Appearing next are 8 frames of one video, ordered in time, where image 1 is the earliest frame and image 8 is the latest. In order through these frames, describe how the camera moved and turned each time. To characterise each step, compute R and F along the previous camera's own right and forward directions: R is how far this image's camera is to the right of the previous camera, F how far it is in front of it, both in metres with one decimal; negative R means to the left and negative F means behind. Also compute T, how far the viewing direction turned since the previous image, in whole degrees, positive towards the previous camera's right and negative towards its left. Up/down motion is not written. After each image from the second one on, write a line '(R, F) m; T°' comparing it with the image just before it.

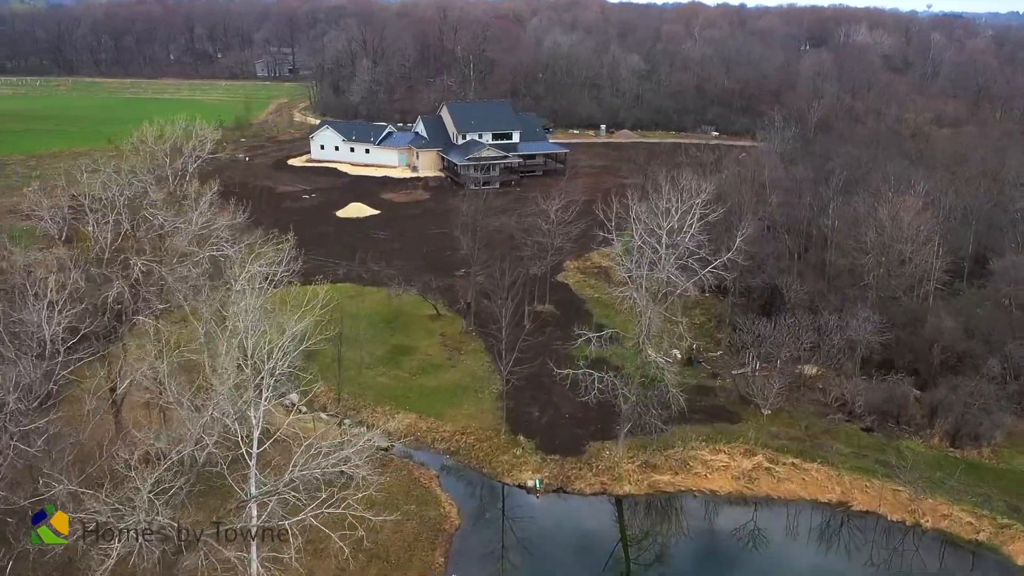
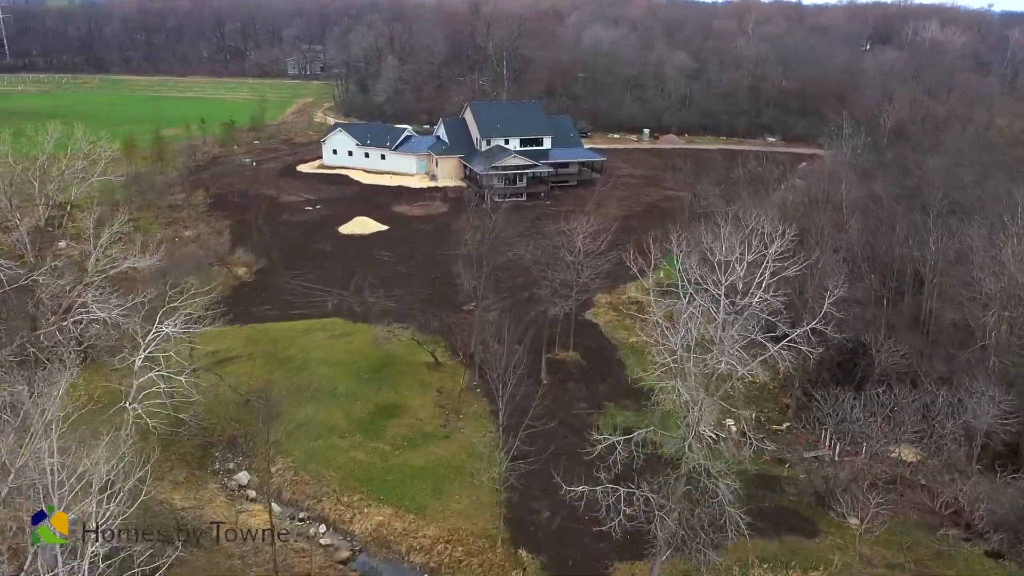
(+0.8, +6.0) m; -3°
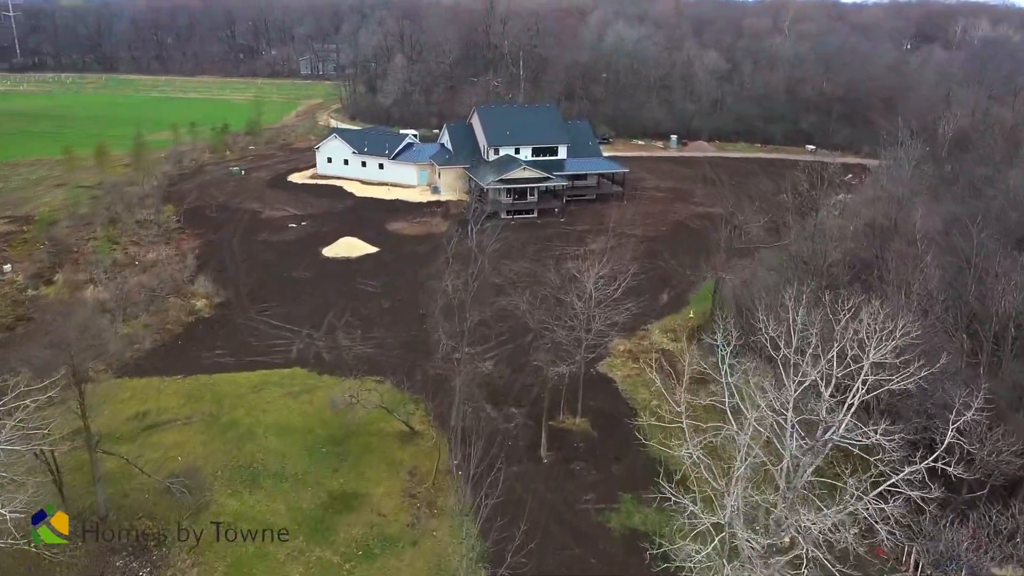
(+0.8, +5.2) m; -2°
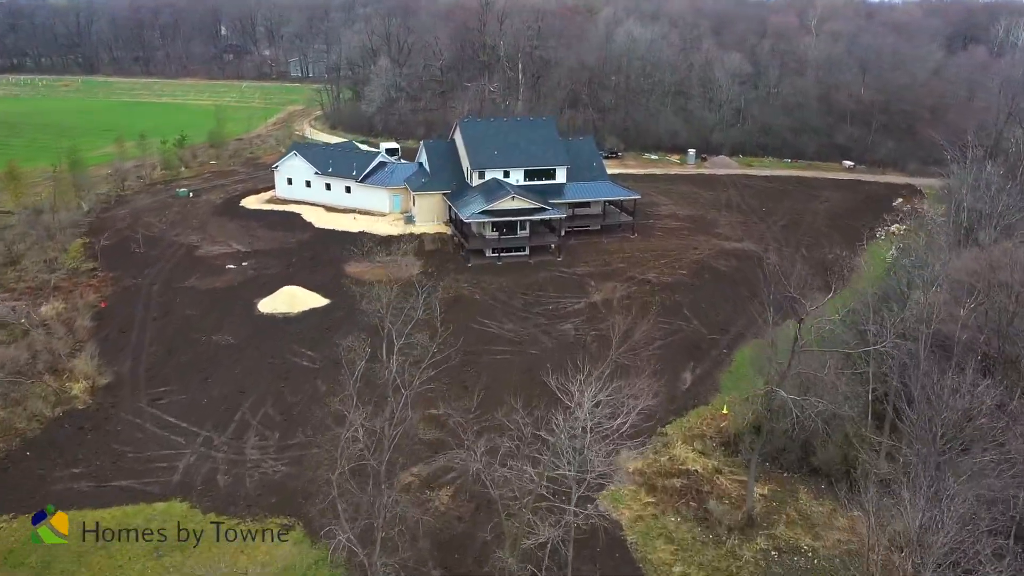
(+1.0, +7.3) m; -1°
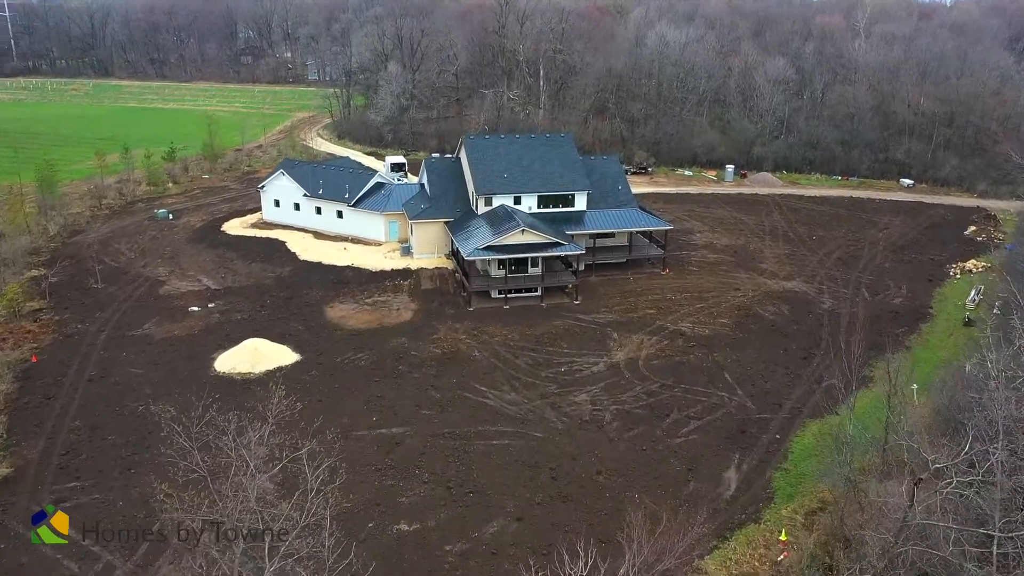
(+0.7, +4.9) m; -2°
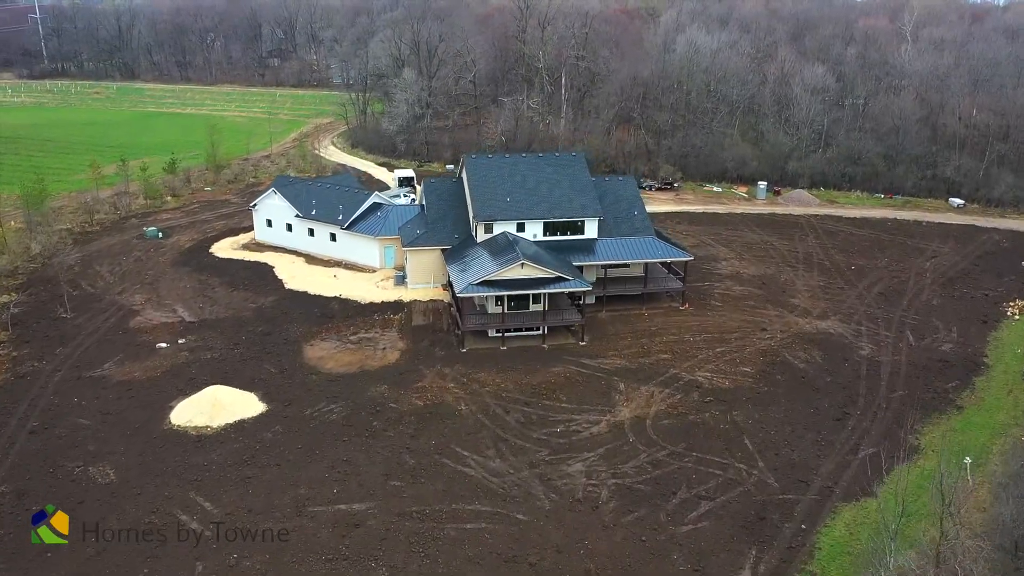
(+1.2, +2.9) m; -2°
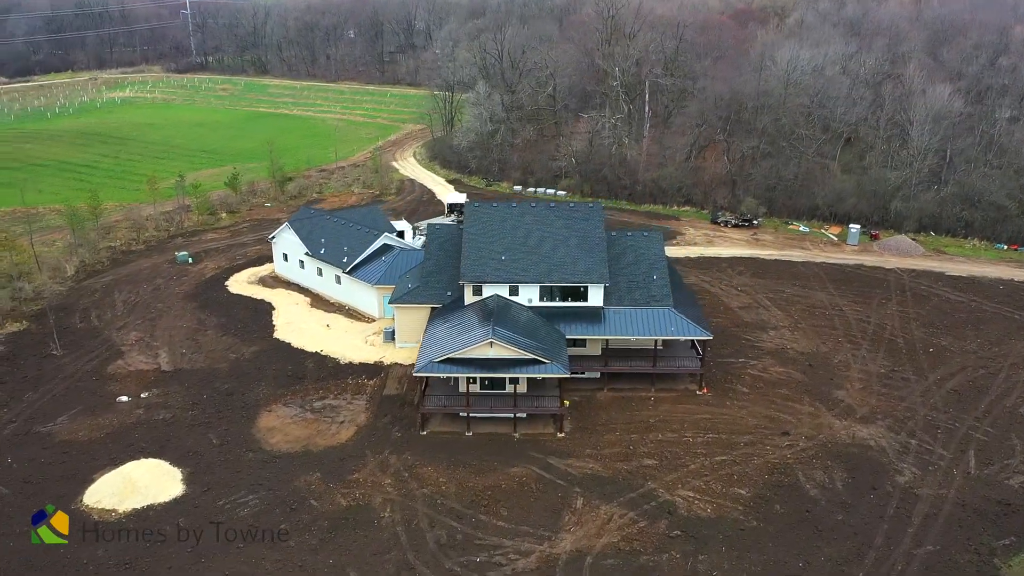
(+4.8, +3.6) m; -10°
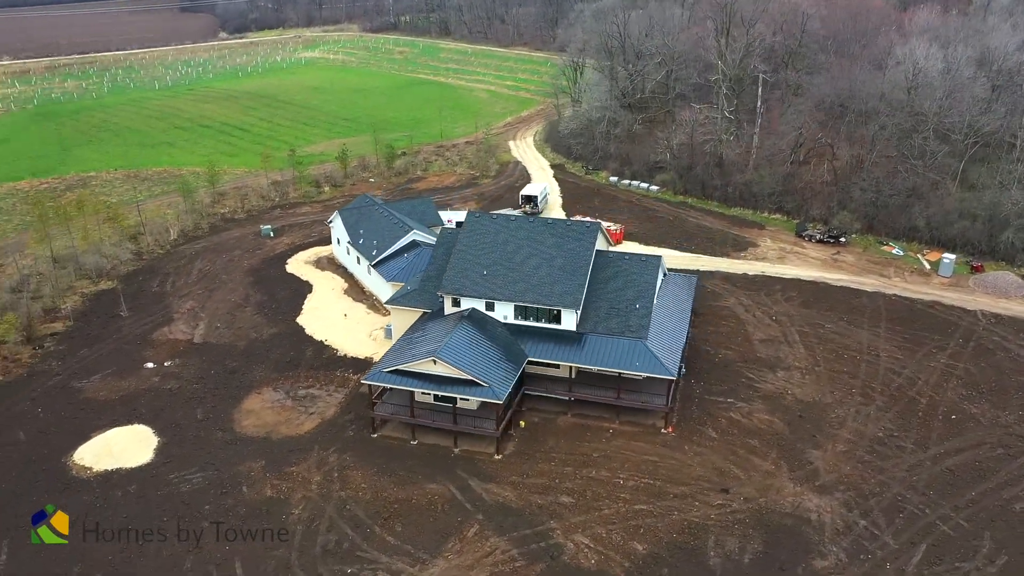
(+7.1, +0.6) m; -14°
